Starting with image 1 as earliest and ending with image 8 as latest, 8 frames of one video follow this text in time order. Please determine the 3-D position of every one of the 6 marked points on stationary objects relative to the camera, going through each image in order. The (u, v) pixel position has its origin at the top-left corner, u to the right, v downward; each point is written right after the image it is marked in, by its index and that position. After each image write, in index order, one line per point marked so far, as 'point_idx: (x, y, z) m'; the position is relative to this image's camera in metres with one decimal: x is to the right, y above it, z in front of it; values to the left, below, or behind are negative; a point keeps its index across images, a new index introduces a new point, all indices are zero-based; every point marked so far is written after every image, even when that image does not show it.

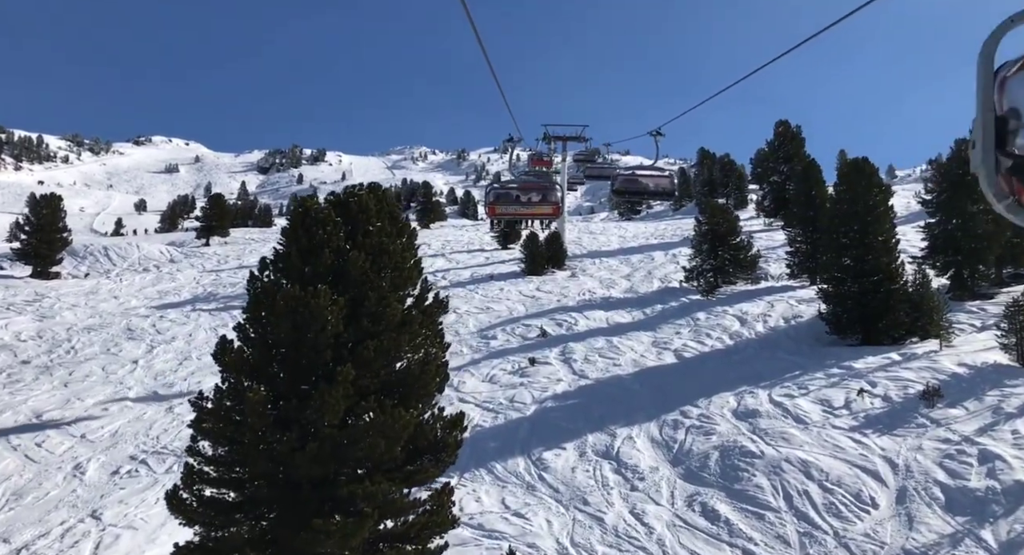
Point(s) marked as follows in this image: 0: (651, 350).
0: (+3.9, -2.1, +19.6) m
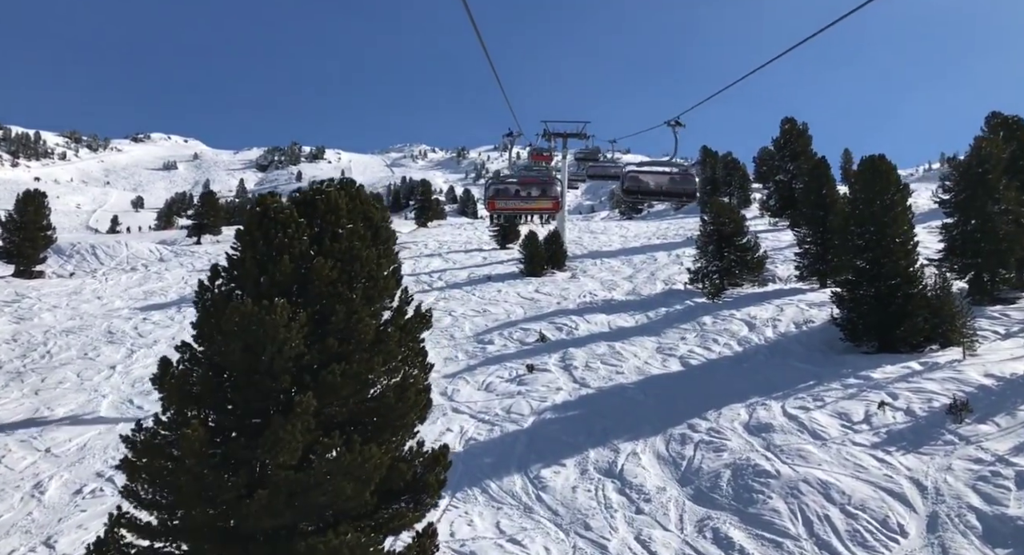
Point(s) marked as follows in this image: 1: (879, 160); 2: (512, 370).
0: (+3.9, -2.2, +18.7) m
1: (+9.7, +3.1, +18.1) m
2: (0.0, -2.5, +18.4) m
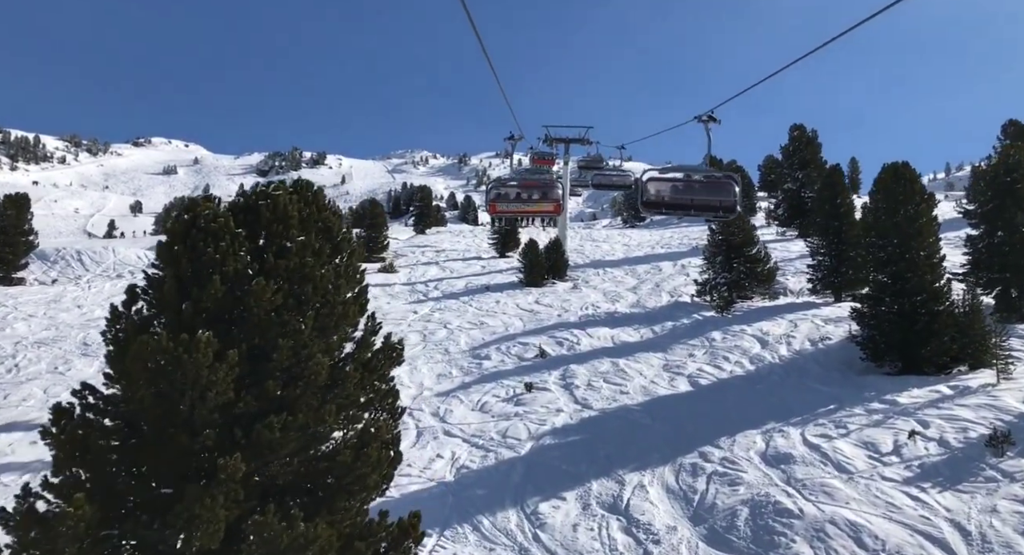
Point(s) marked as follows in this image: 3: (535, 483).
0: (+3.8, -2.5, +17.5) m
1: (+9.6, +2.7, +17.0) m
2: (-0.1, -2.8, +17.3) m
3: (+0.4, -3.7, +12.5) m
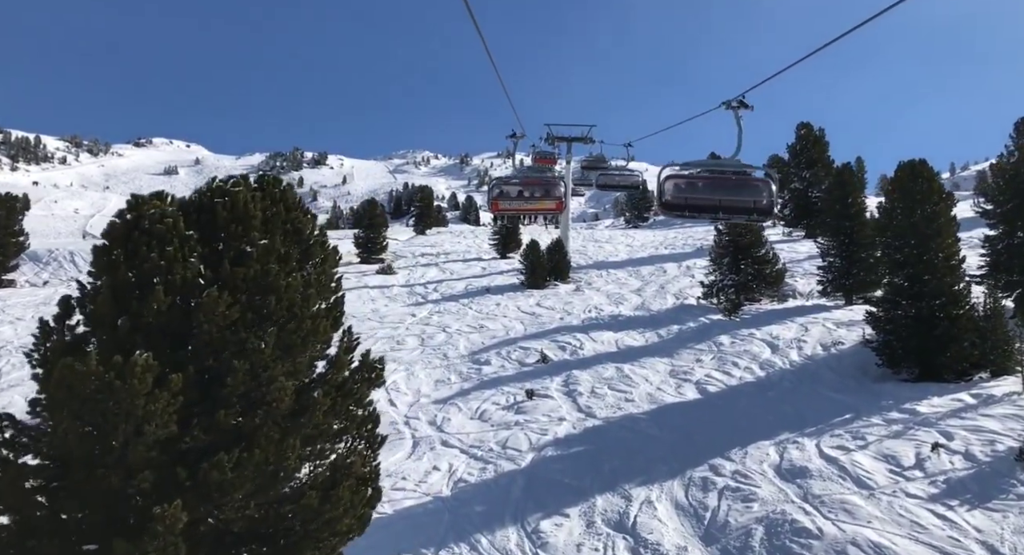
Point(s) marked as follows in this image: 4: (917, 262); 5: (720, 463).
0: (+3.8, -2.6, +16.8) m
1: (+9.6, +2.6, +16.3) m
2: (-0.1, -2.9, +16.6) m
3: (+0.4, -3.8, +11.8) m
4: (+9.1, +0.3, +15.4) m
5: (+3.8, -3.4, +12.4) m
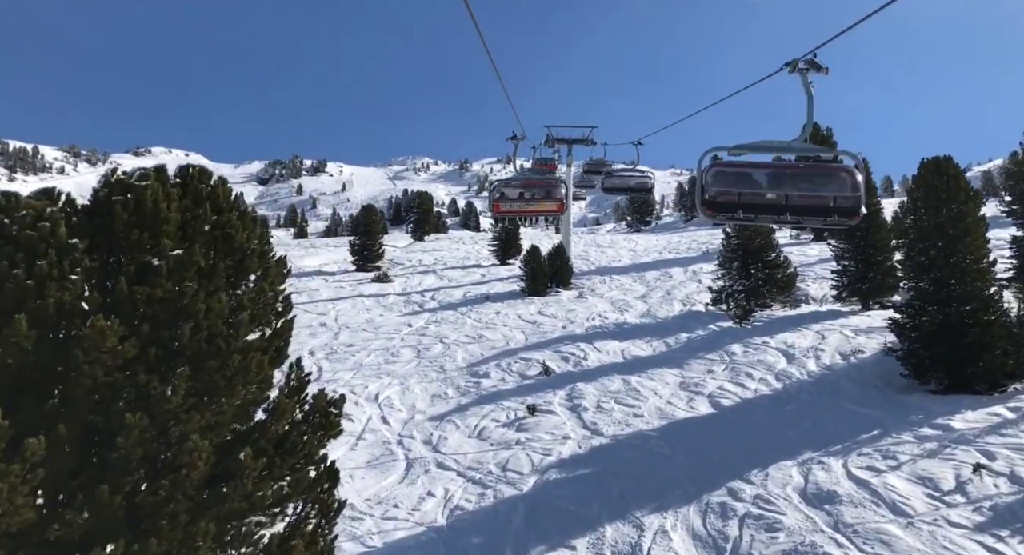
0: (+3.8, -2.7, +15.8) m
1: (+9.6, +2.6, +15.3) m
2: (0.0, -3.0, +15.6) m
3: (+0.4, -3.9, +10.8) m
4: (+9.0, +0.2, +14.4) m
5: (+3.8, -3.5, +11.4) m
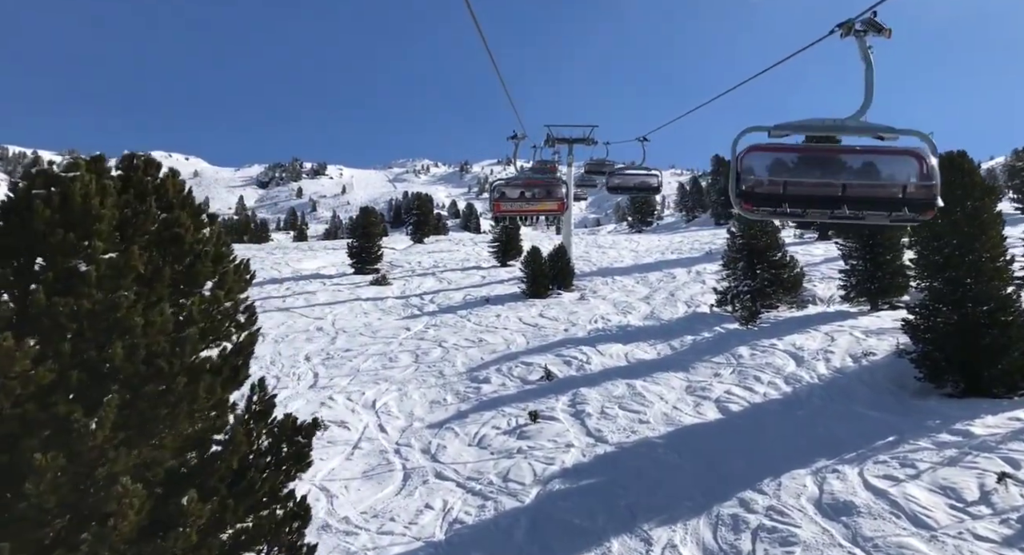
0: (+3.8, -2.7, +15.3) m
1: (+9.6, +2.6, +14.8) m
2: (0.0, -3.1, +15.1) m
3: (+0.4, -4.0, +10.3) m
4: (+9.0, +0.3, +13.9) m
5: (+3.8, -3.5, +10.9) m
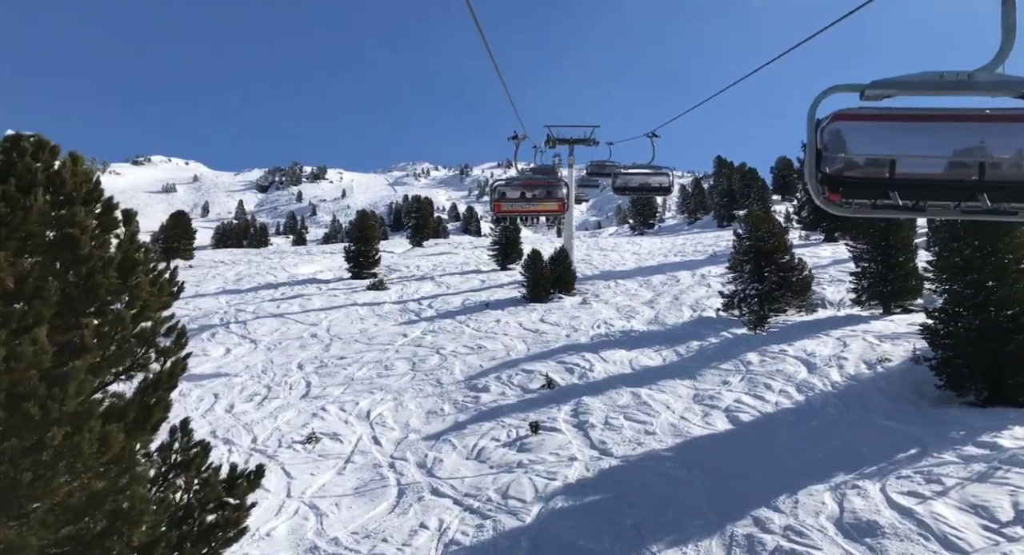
0: (+3.8, -2.8, +14.7) m
1: (+9.5, +2.5, +14.2) m
2: (0.0, -3.2, +14.5) m
3: (+0.4, -4.0, +9.6) m
4: (+9.0, +0.2, +13.2) m
5: (+3.8, -3.5, +10.2) m
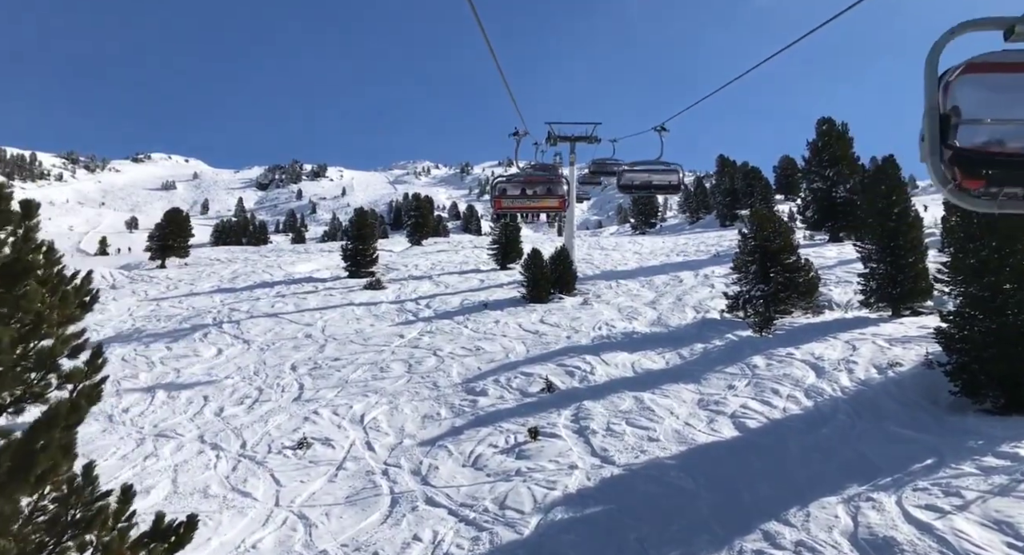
0: (+3.8, -2.8, +14.1) m
1: (+9.5, +2.5, +13.7) m
2: (-0.1, -3.2, +14.0) m
3: (+0.4, -4.1, +9.1) m
4: (+9.0, +0.2, +12.7) m
5: (+3.7, -3.6, +9.7) m
